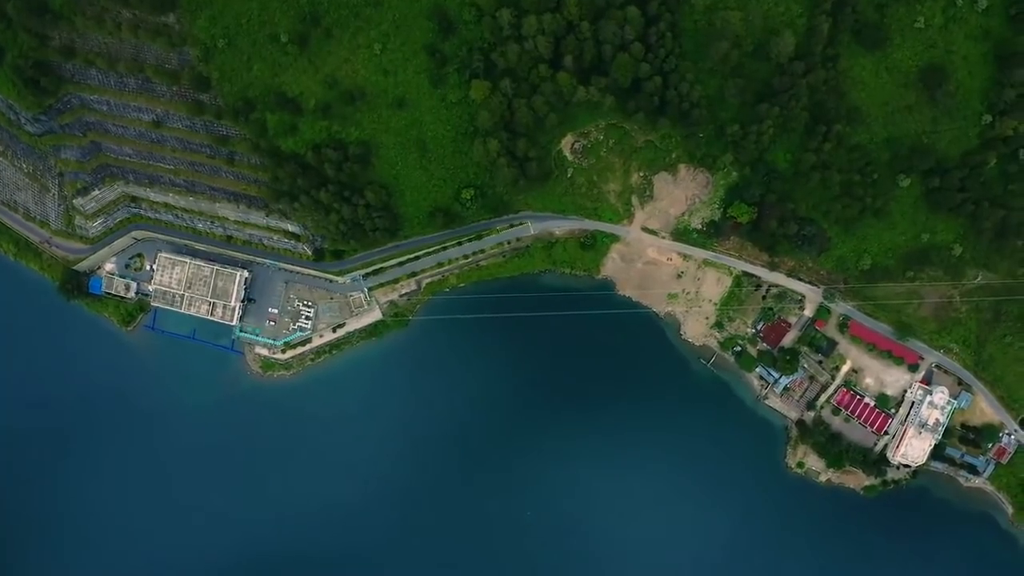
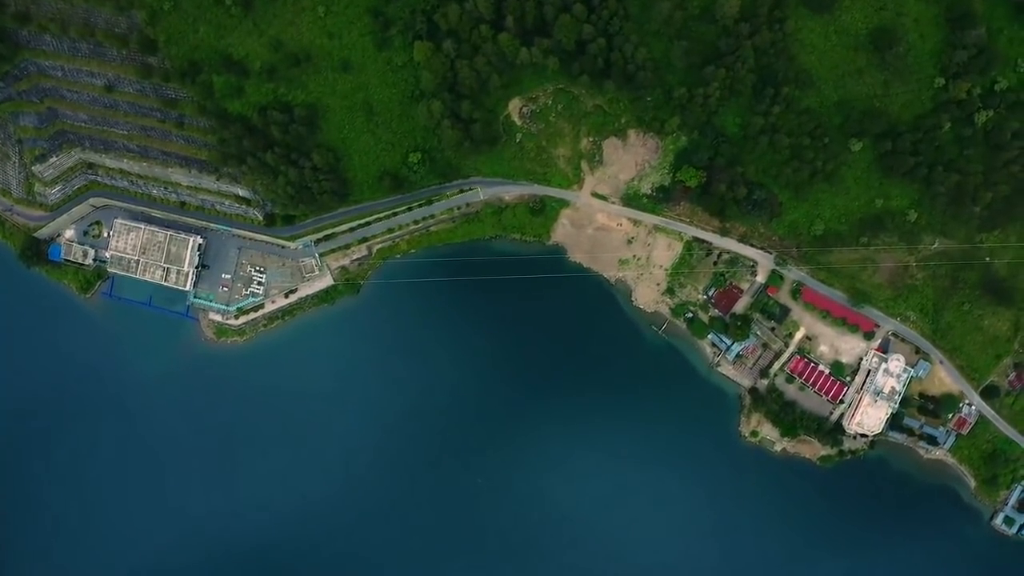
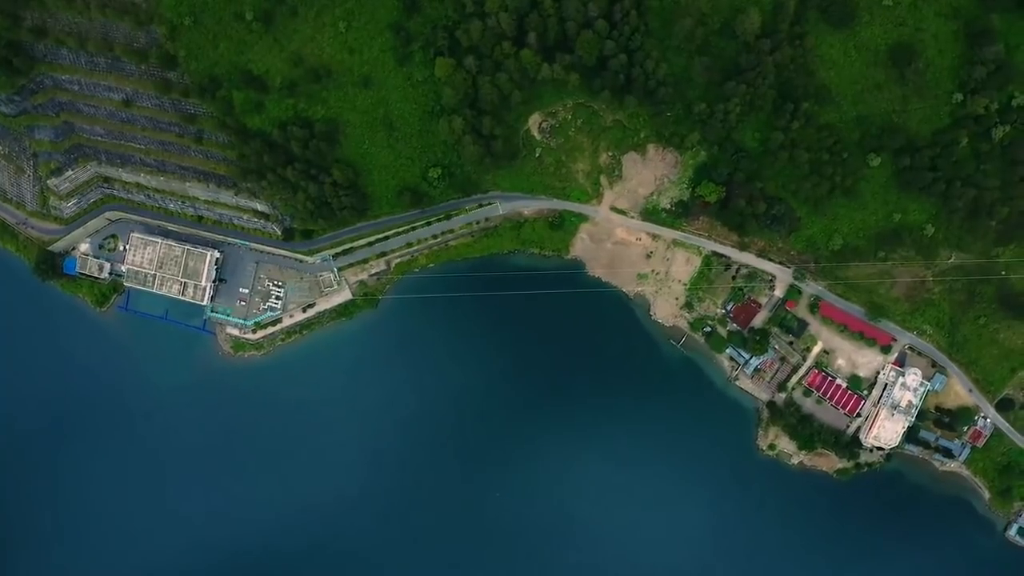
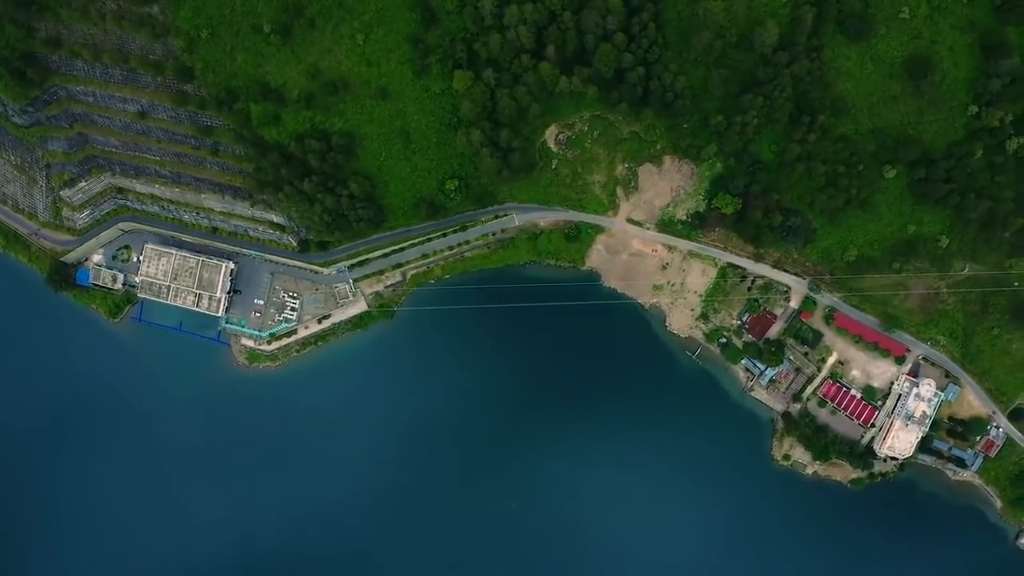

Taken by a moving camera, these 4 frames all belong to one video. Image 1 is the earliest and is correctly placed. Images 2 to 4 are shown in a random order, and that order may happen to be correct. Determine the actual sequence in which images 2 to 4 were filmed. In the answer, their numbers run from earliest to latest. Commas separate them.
4, 3, 2
